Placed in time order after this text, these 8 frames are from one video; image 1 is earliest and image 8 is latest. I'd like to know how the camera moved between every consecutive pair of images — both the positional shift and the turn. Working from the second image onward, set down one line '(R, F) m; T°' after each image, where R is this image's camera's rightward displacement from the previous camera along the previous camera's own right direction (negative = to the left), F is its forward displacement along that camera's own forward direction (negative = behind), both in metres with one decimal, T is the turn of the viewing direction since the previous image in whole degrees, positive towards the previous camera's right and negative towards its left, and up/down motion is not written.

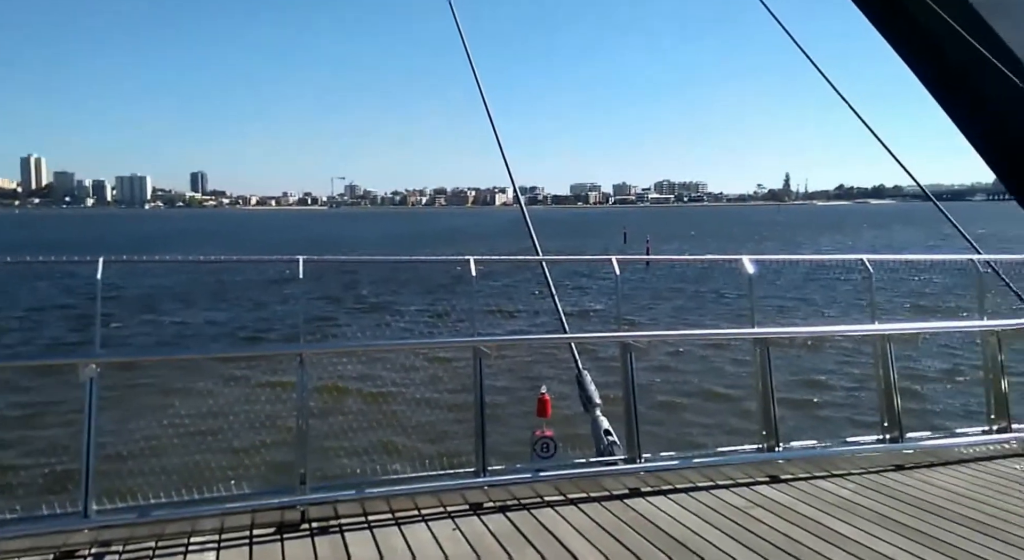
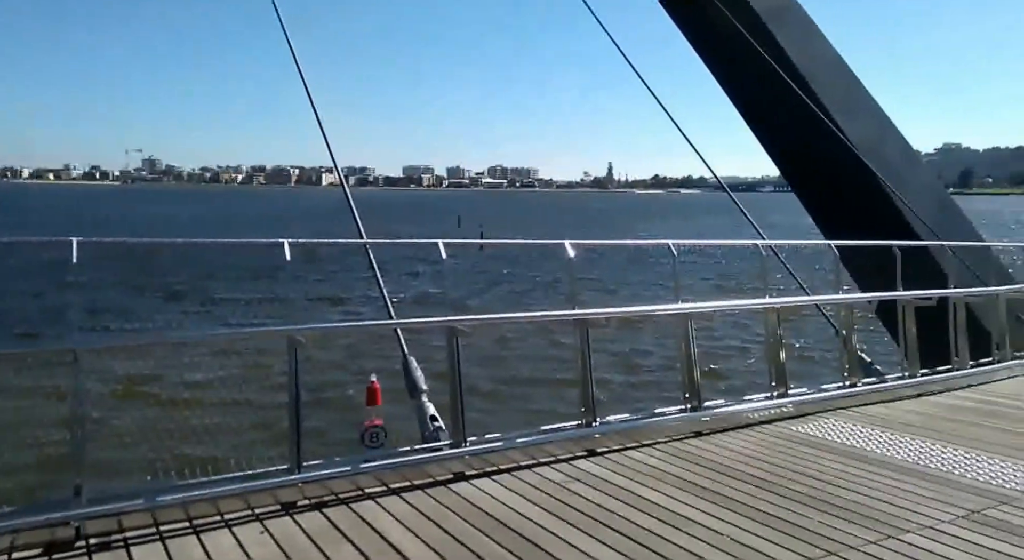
(+0.1, -0.1) m; +11°
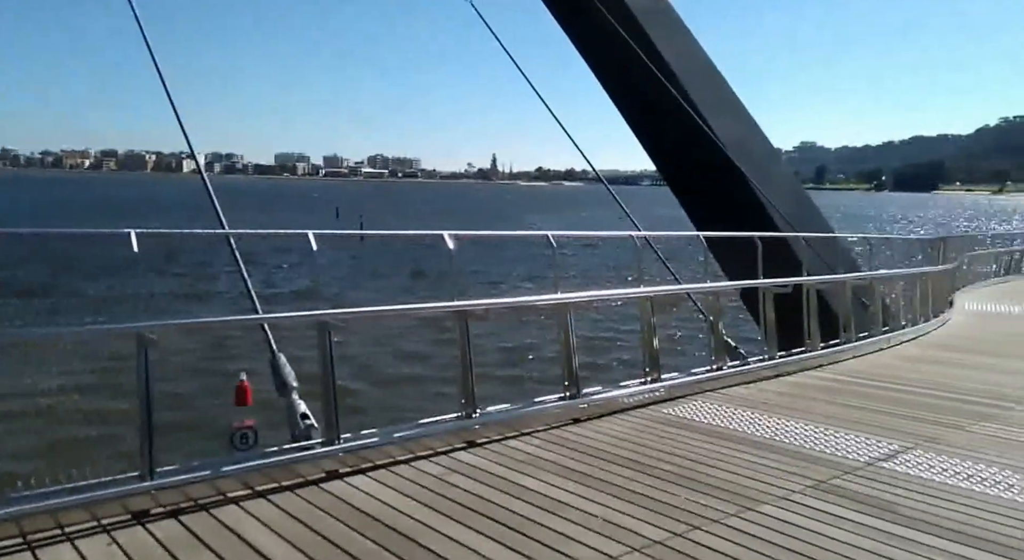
(+0.1, +0.2) m; +8°
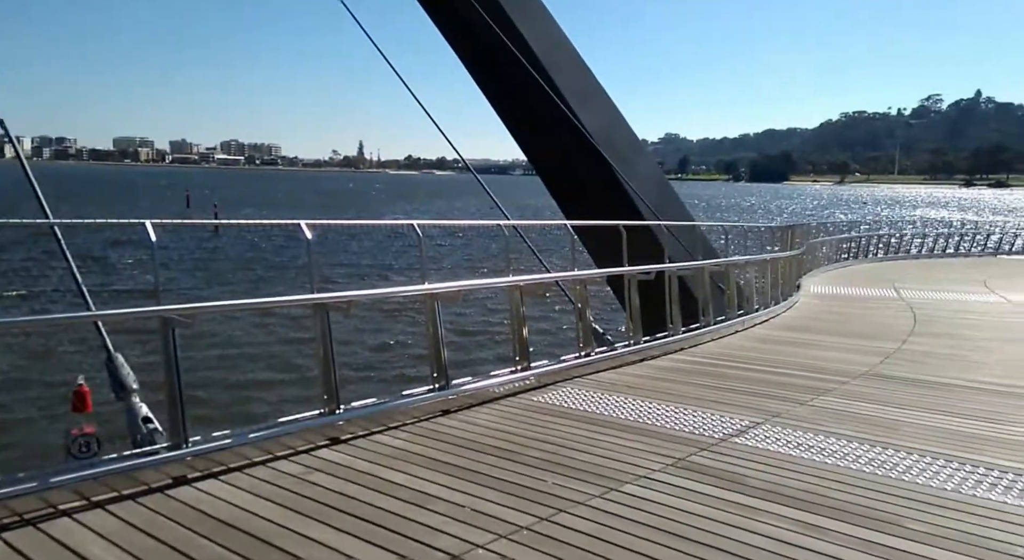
(+0.2, +0.3) m; +8°
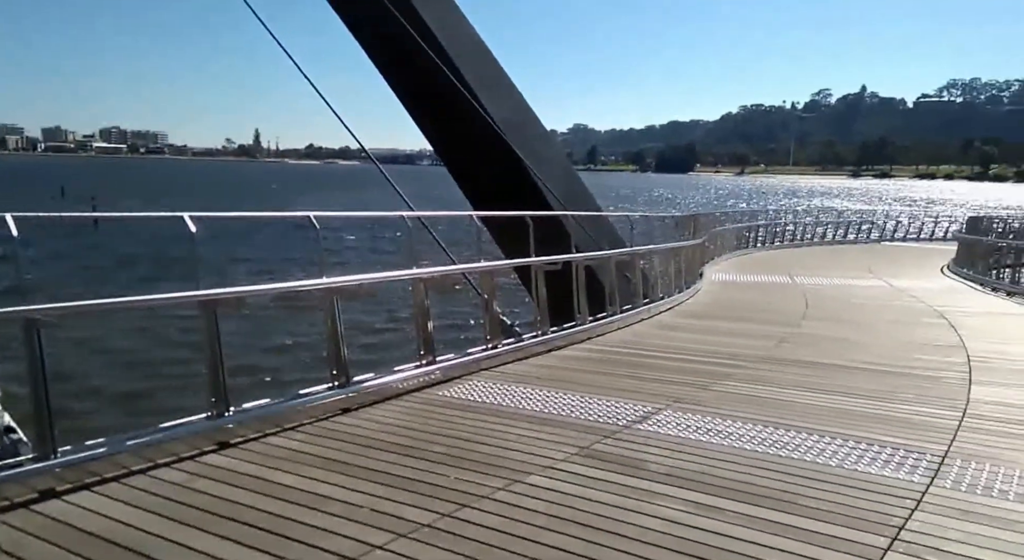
(+0.2, +0.4) m; +6°
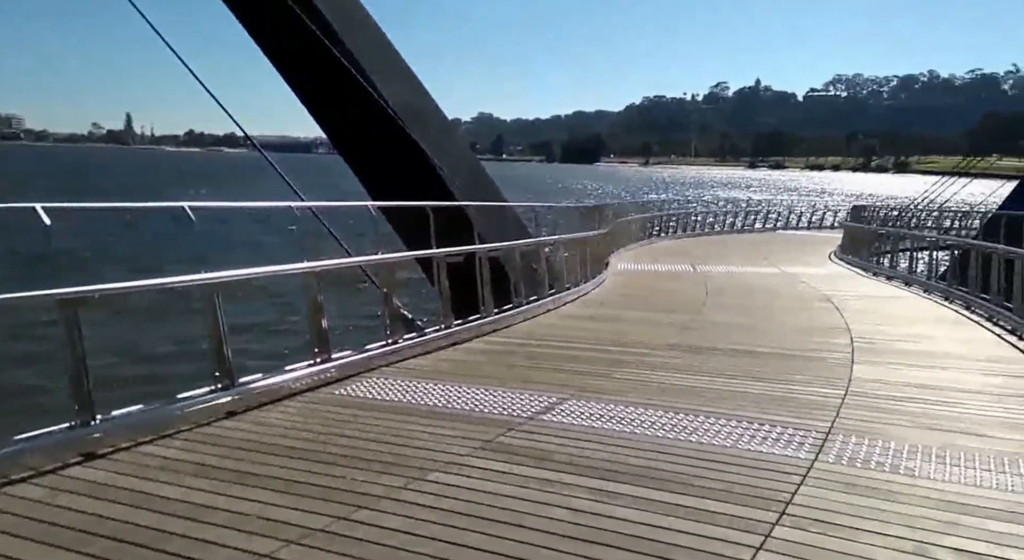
(+0.3, +0.9) m; +6°
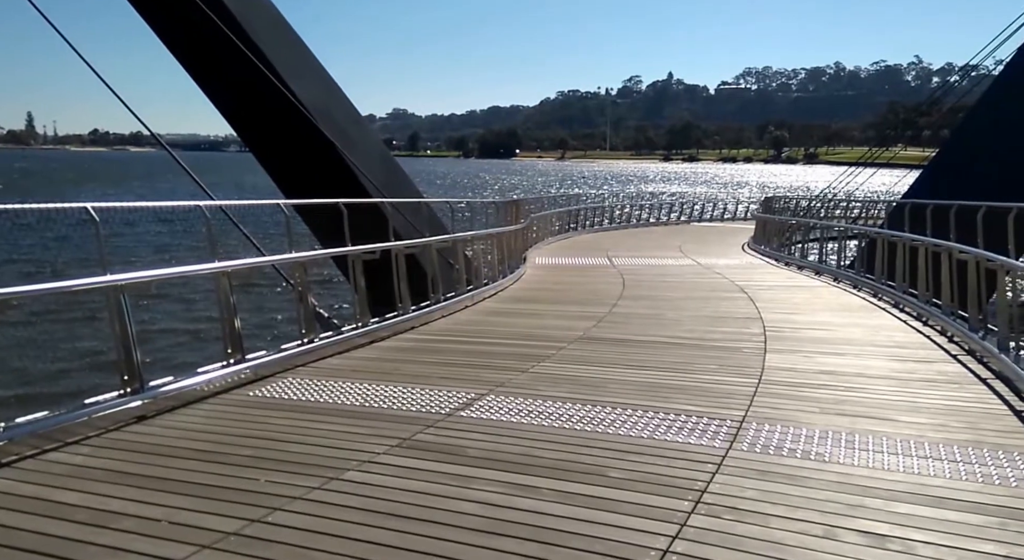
(+0.1, -0.5) m; +5°
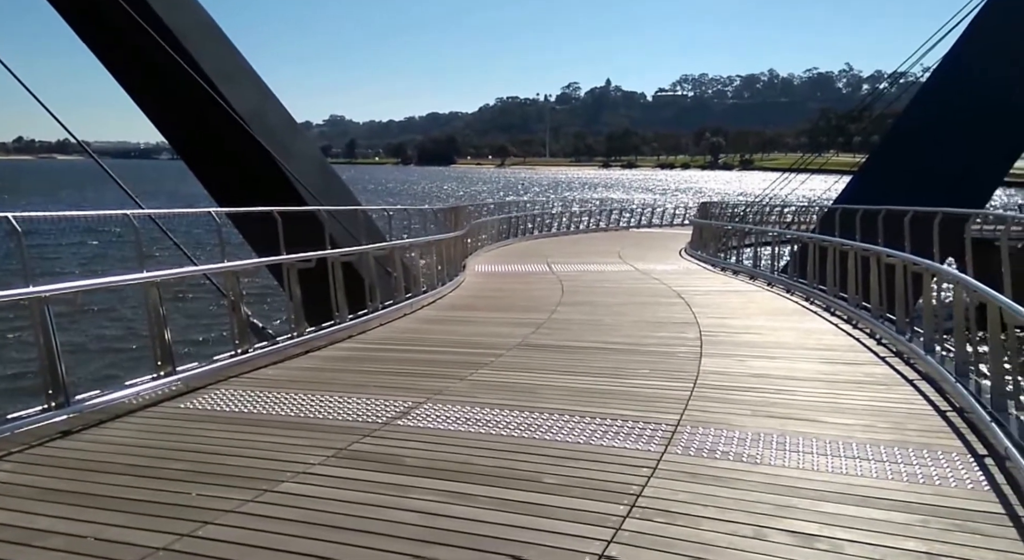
(+0.2, -0.3) m; +4°
